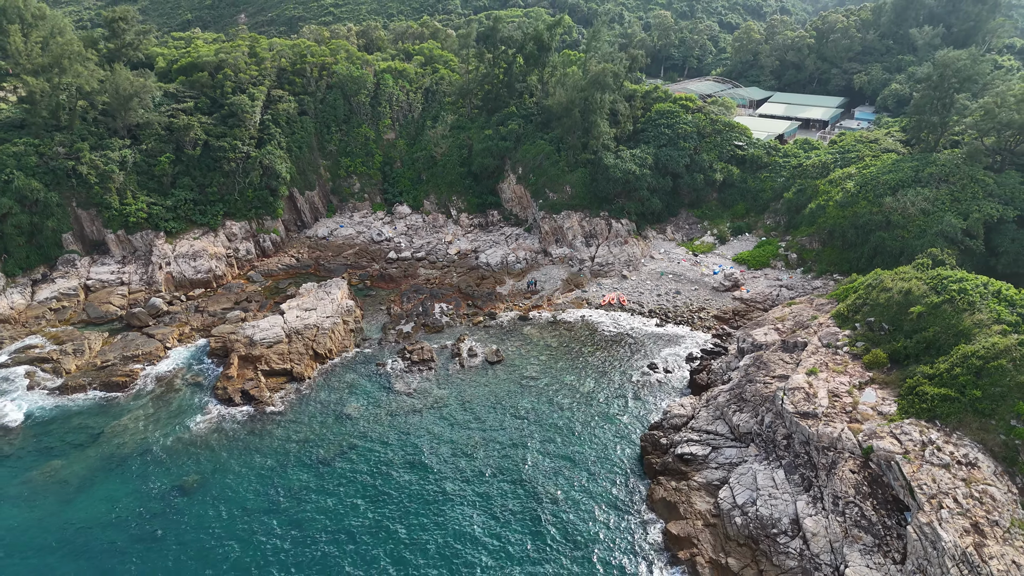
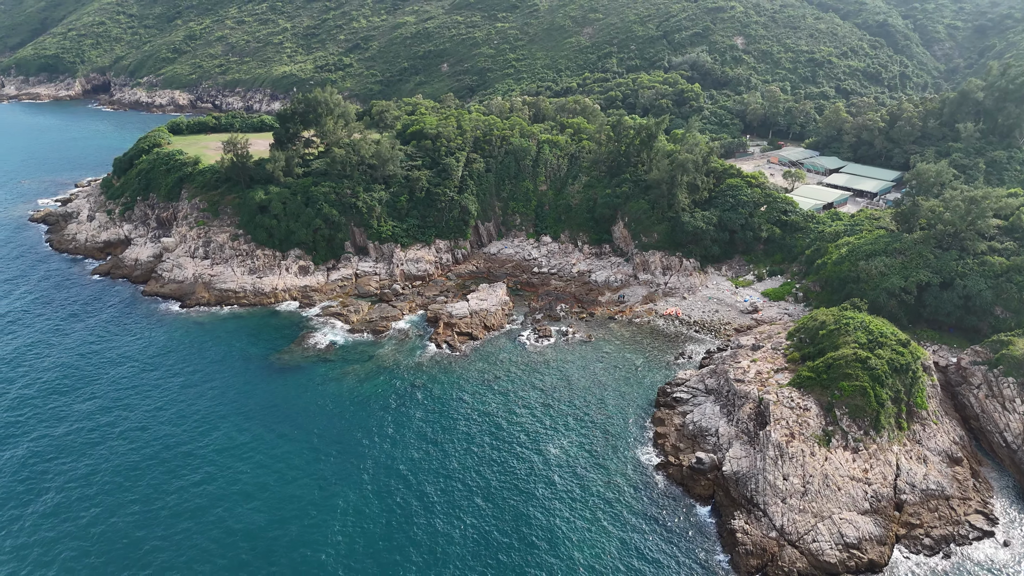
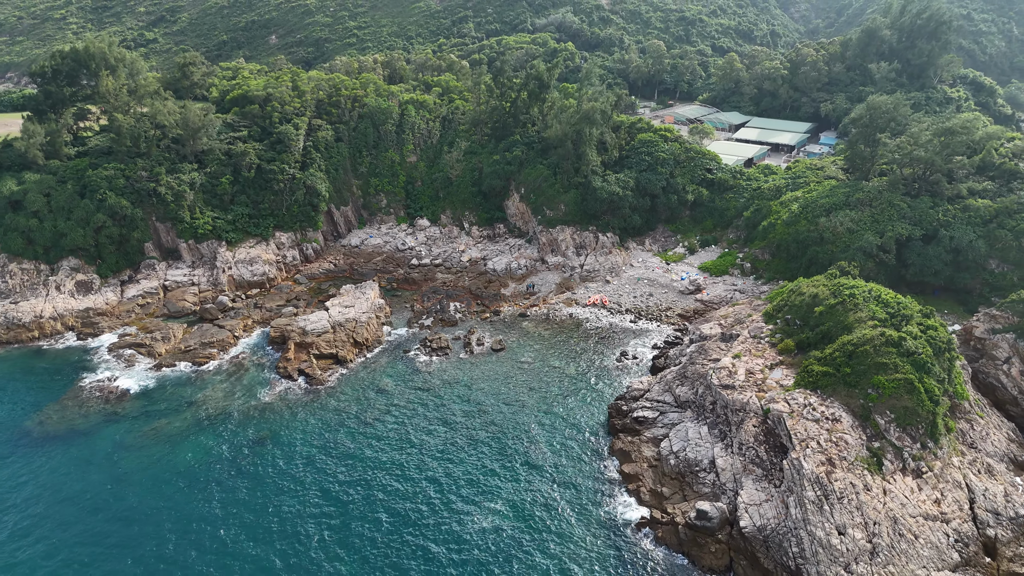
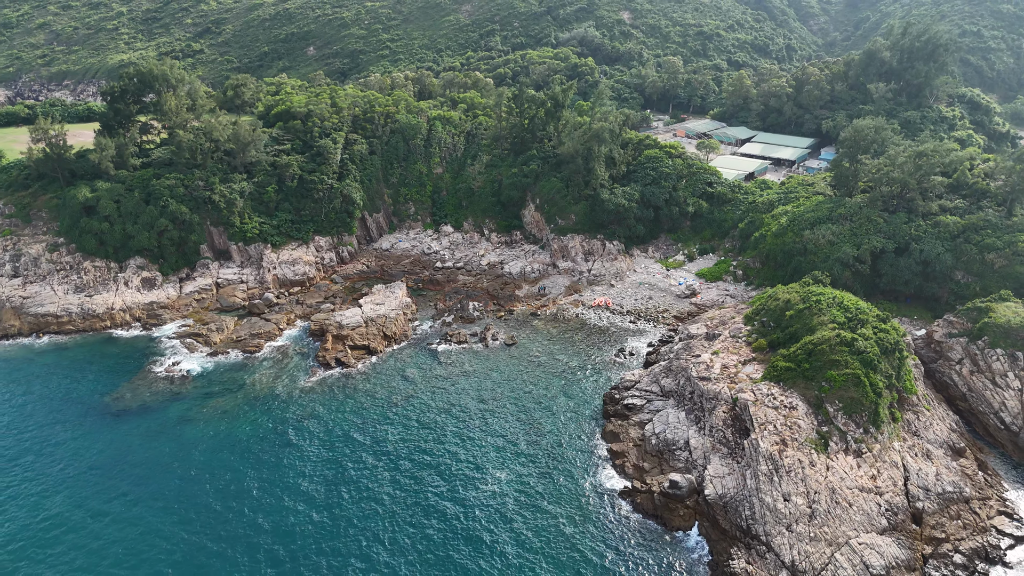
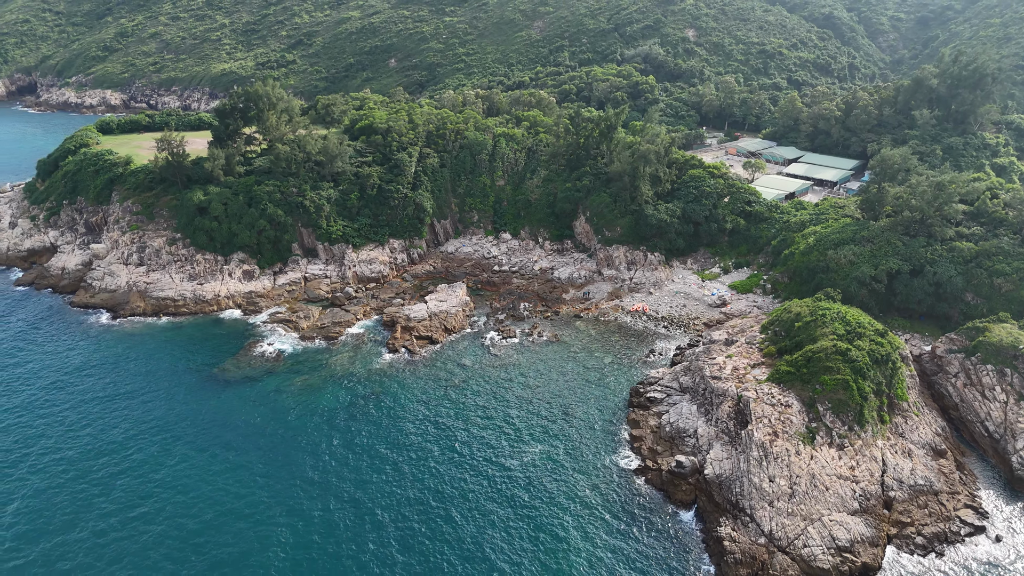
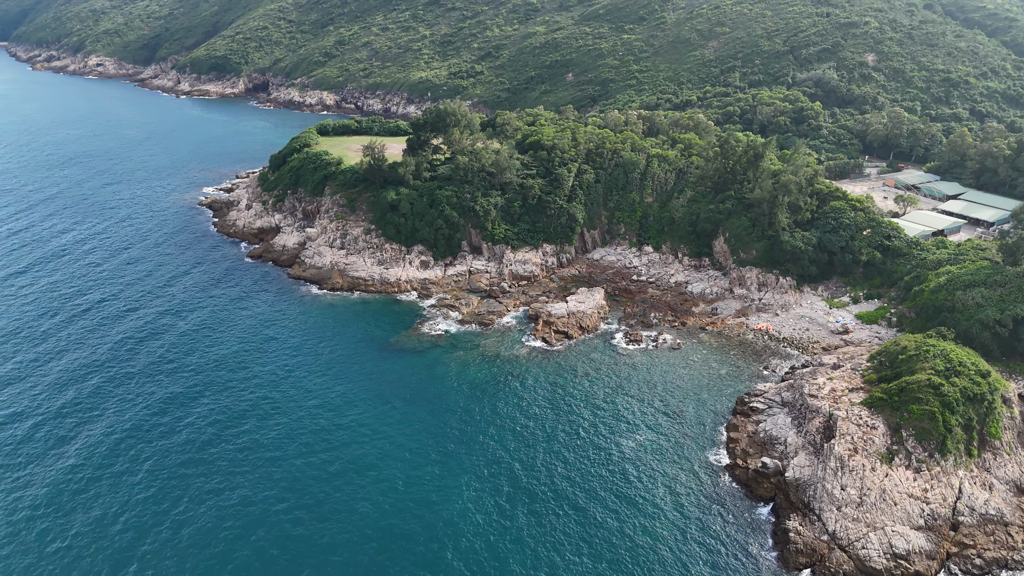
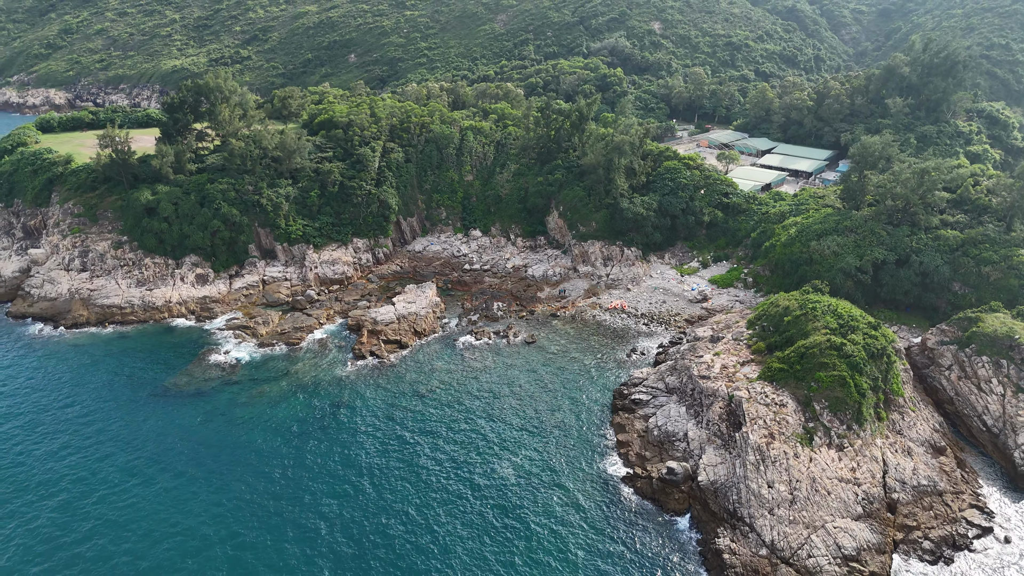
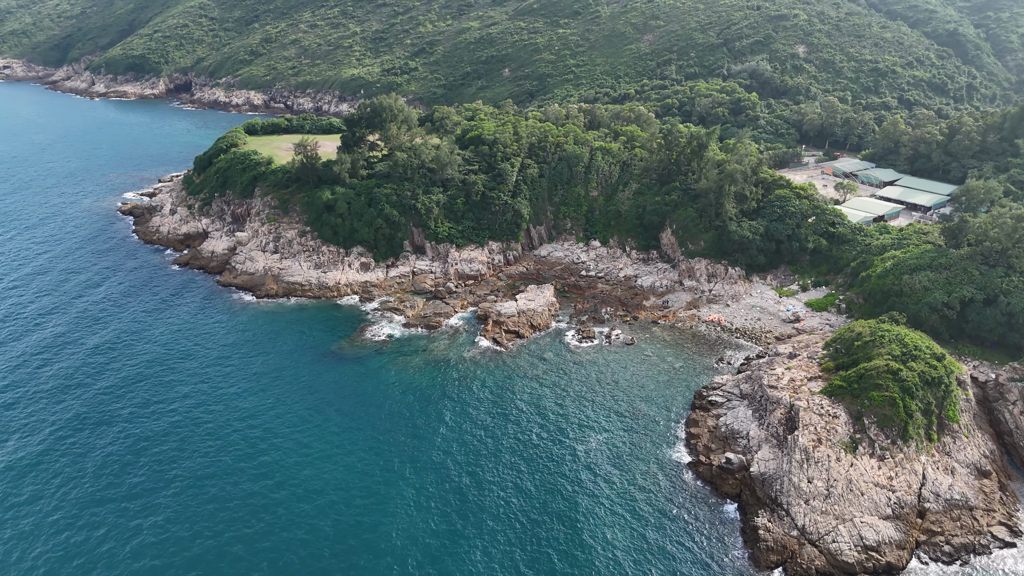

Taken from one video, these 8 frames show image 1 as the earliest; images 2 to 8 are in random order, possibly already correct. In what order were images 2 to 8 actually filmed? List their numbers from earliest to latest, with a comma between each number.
3, 4, 7, 5, 2, 8, 6
